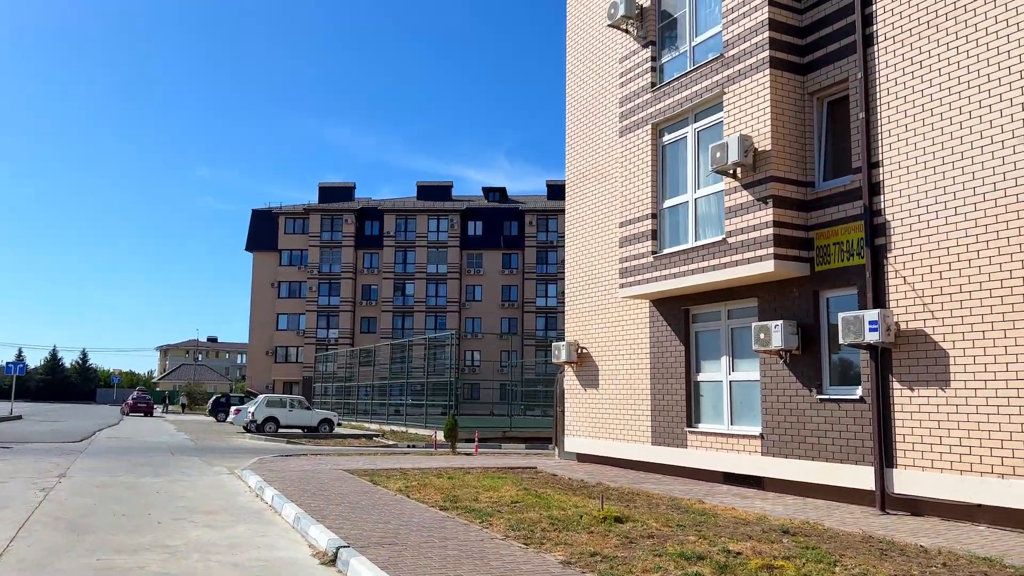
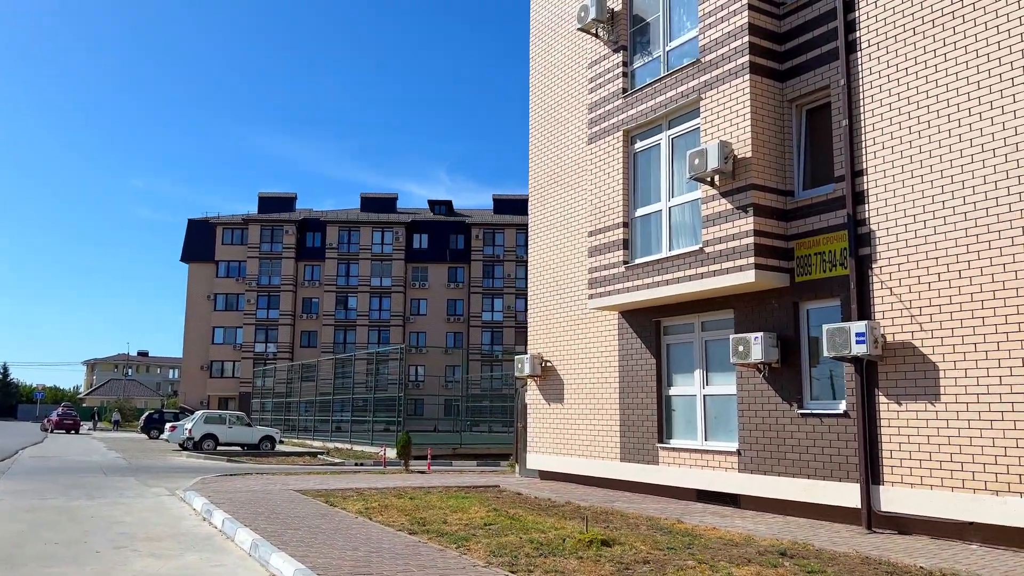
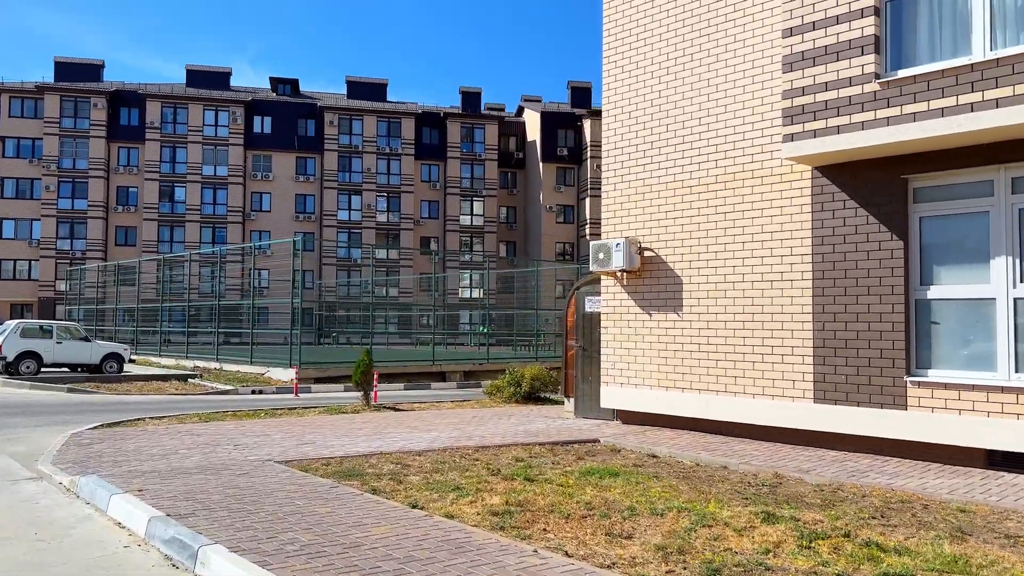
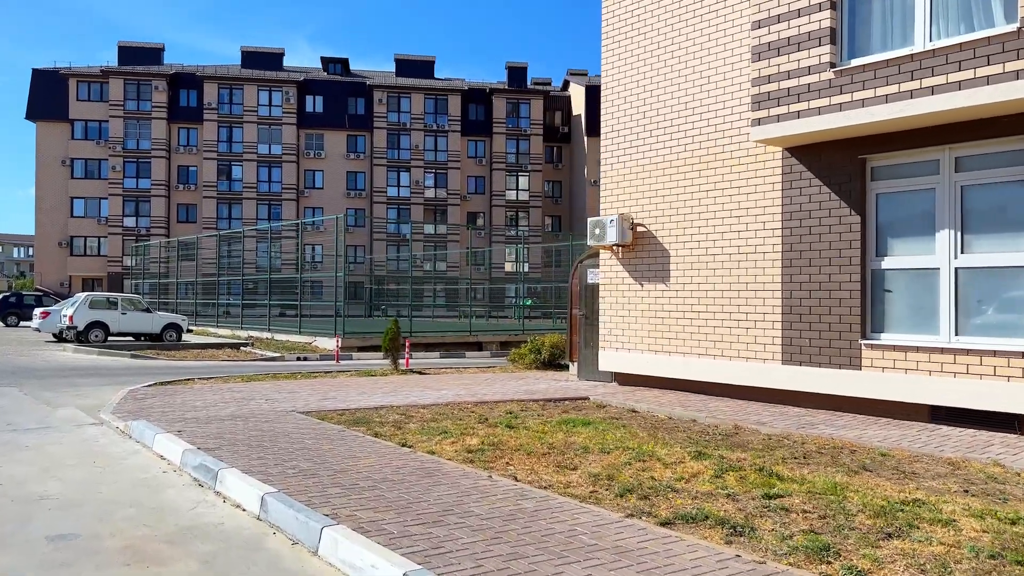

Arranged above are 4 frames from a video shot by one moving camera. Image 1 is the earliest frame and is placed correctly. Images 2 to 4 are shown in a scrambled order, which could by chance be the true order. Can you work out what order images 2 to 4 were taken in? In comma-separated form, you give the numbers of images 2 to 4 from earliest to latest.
2, 4, 3
